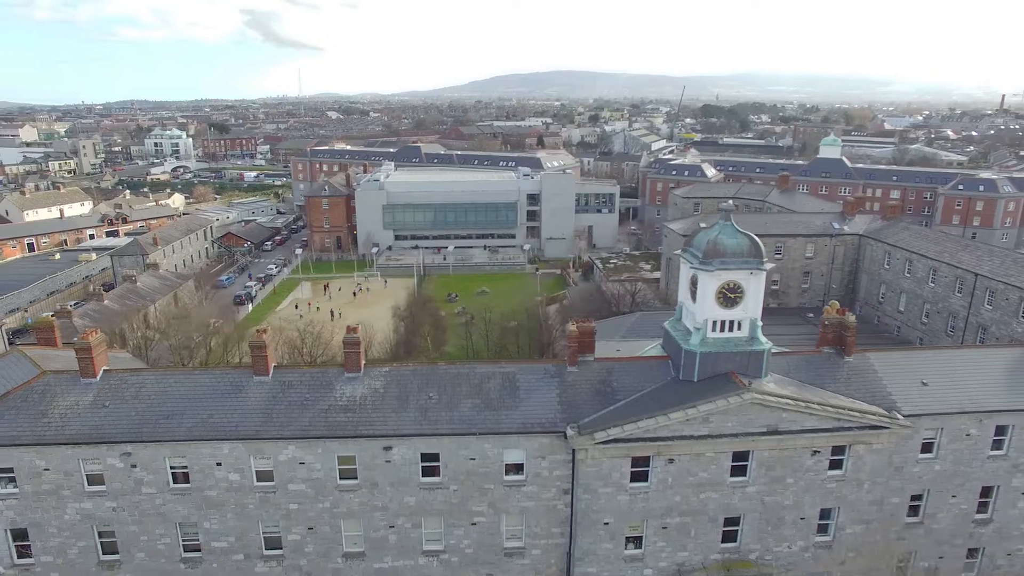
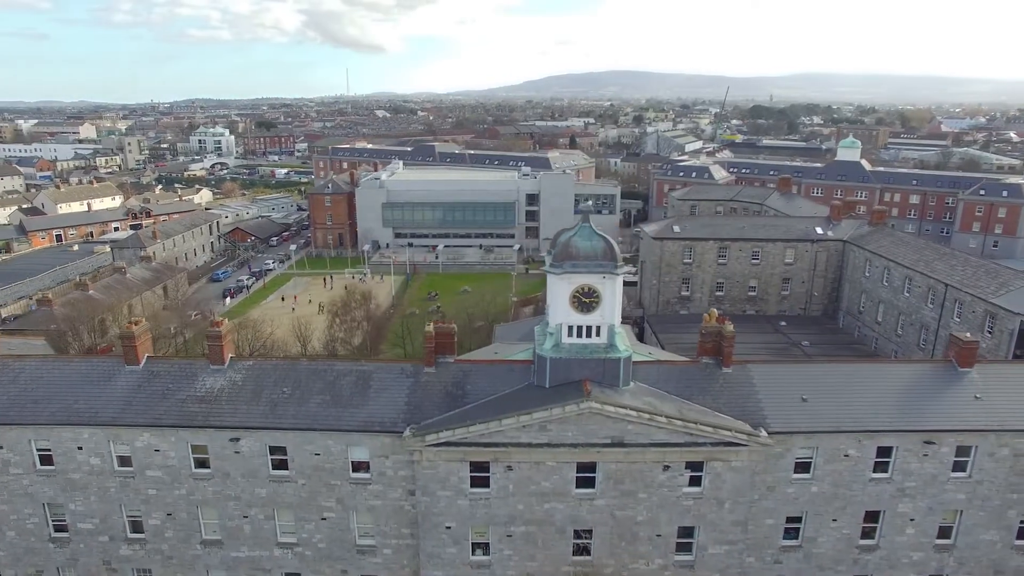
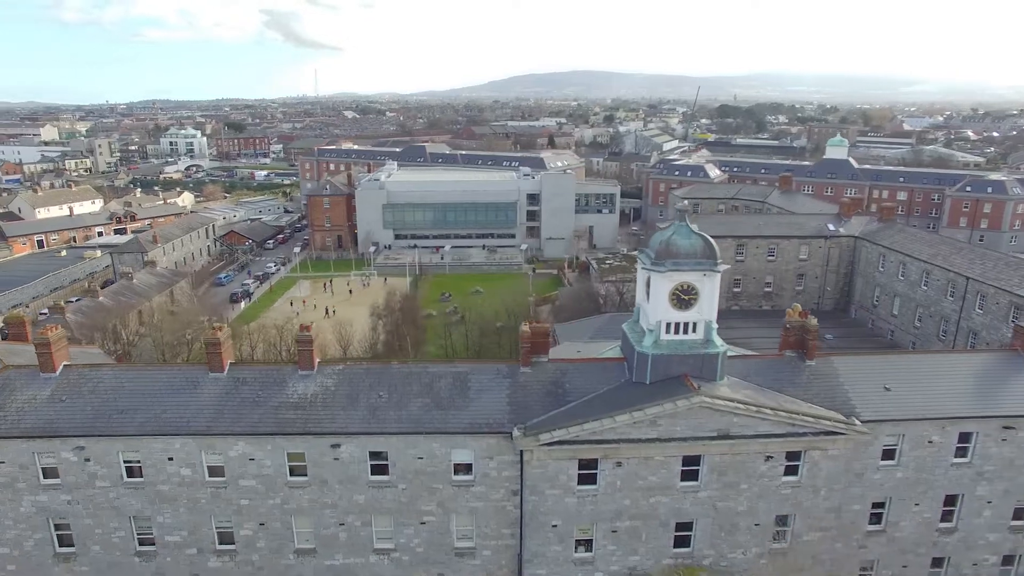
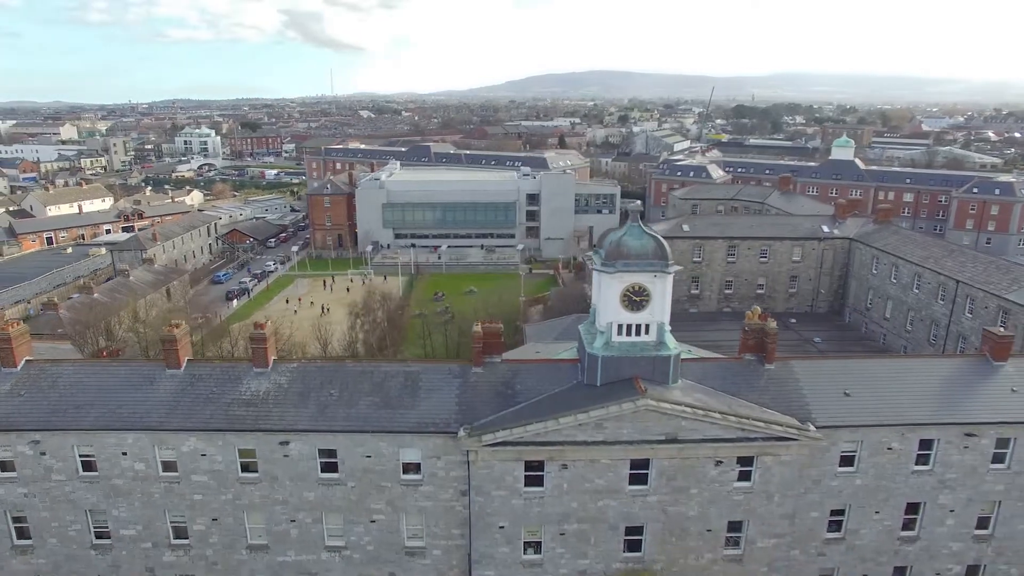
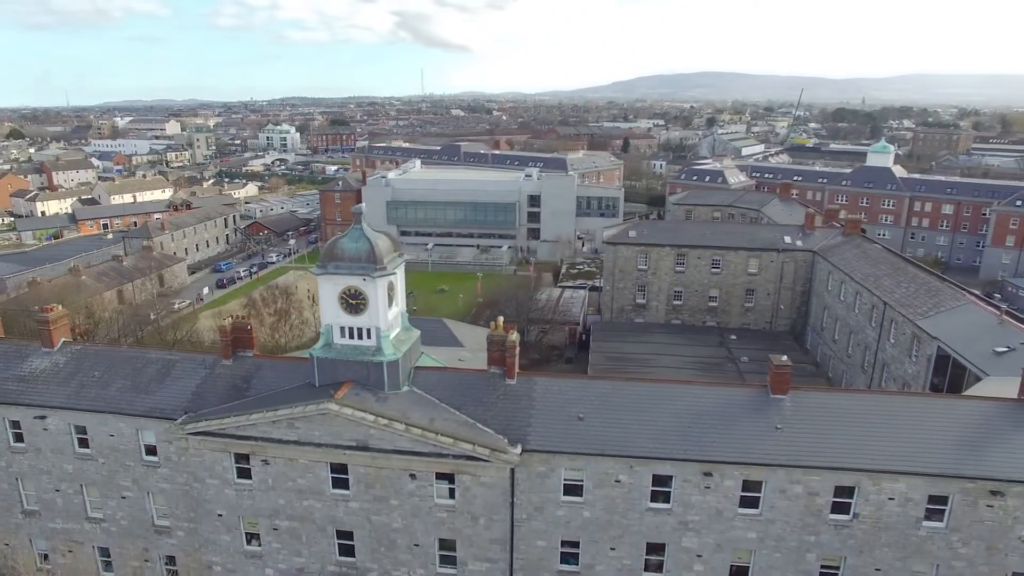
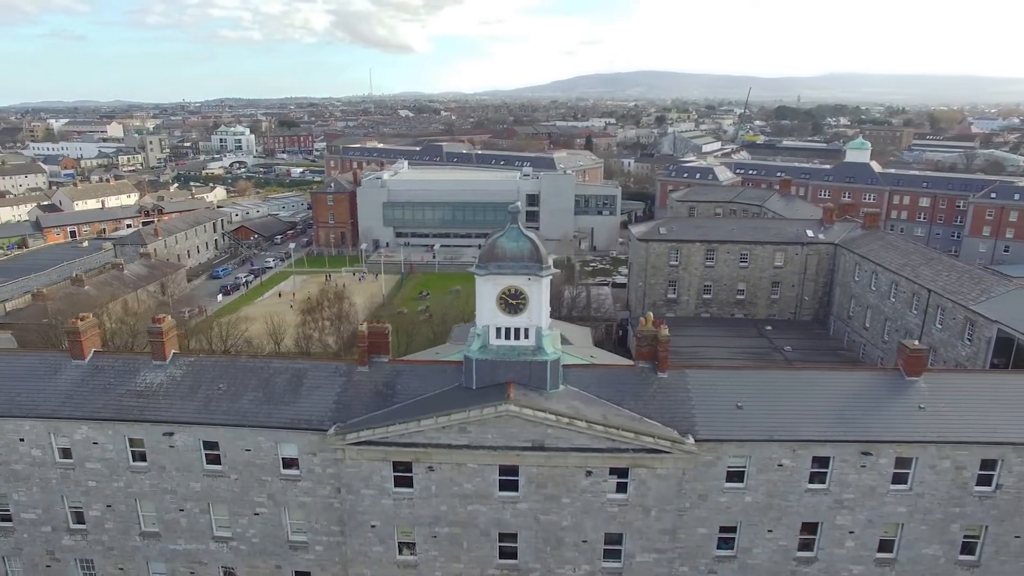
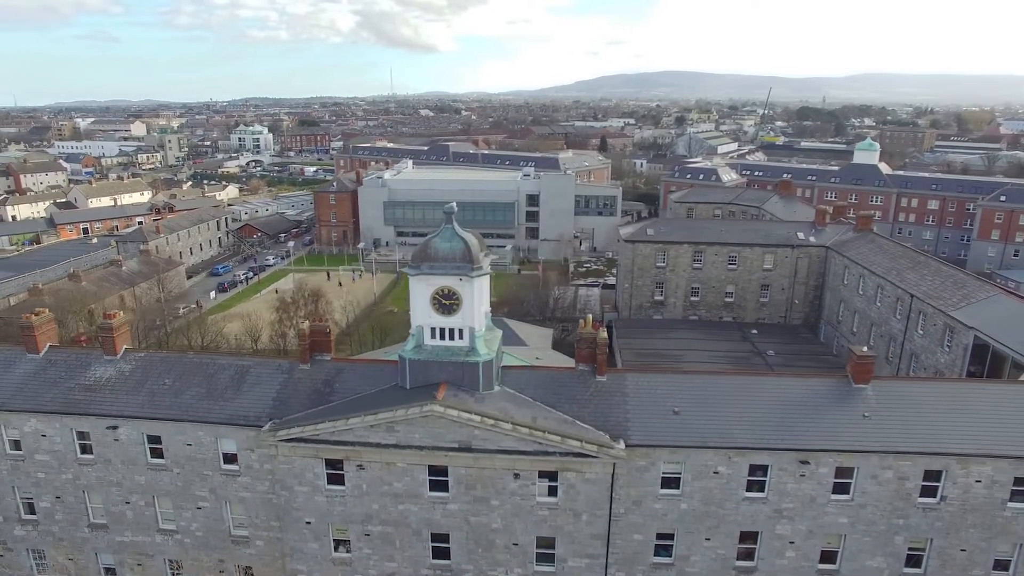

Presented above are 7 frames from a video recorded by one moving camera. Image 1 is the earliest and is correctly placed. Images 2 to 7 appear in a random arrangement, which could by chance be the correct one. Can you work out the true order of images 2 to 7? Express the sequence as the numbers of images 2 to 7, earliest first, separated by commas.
3, 4, 2, 6, 7, 5
